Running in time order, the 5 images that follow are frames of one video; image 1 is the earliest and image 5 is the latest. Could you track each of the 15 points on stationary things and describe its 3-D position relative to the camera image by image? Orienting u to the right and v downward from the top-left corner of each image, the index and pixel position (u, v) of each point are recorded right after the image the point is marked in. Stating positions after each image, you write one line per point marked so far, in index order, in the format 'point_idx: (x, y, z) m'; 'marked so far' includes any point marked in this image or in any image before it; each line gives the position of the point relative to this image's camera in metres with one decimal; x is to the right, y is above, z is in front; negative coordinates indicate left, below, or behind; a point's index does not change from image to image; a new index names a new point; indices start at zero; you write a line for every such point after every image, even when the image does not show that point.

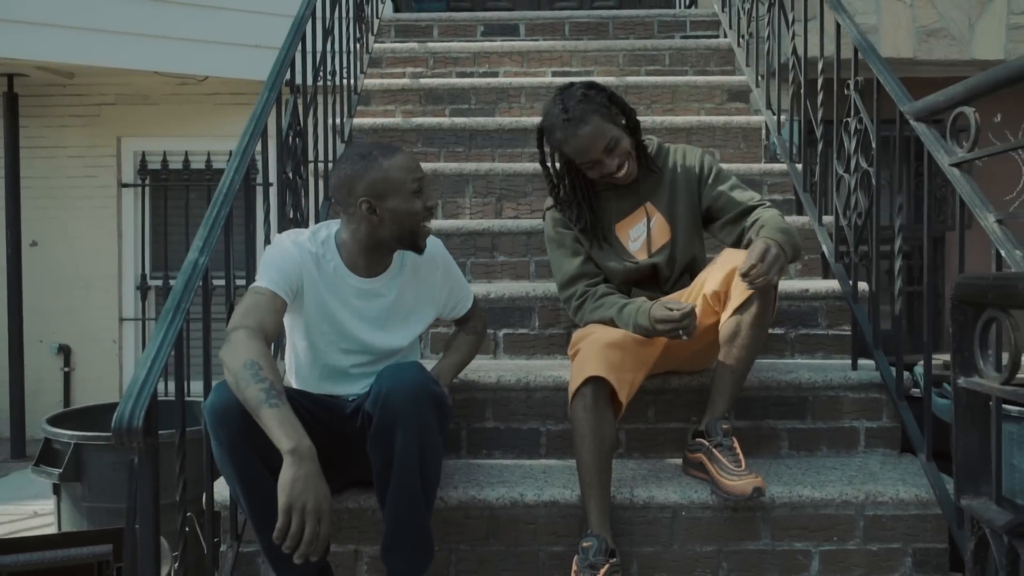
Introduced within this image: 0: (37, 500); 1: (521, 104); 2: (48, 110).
0: (-2.4, -1.1, +4.2) m
1: (0.0, +0.8, +3.8) m
2: (-3.2, +1.2, +5.7) m
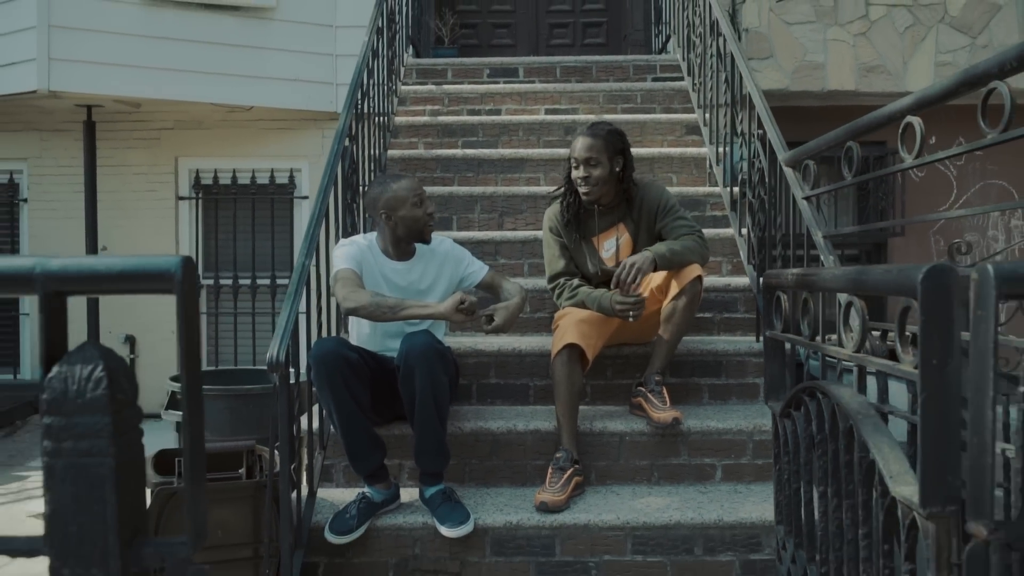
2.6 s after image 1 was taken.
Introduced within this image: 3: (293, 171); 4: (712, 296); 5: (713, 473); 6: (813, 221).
0: (-2.4, -1.1, +5.2) m
1: (0.0, +0.9, +4.8) m
2: (-3.2, +1.2, +6.7) m
3: (-1.8, +0.9, +6.7) m
4: (+0.8, 0.0, +3.5) m
5: (+0.7, -0.7, +3.0) m
6: (+1.0, +0.2, +2.8) m
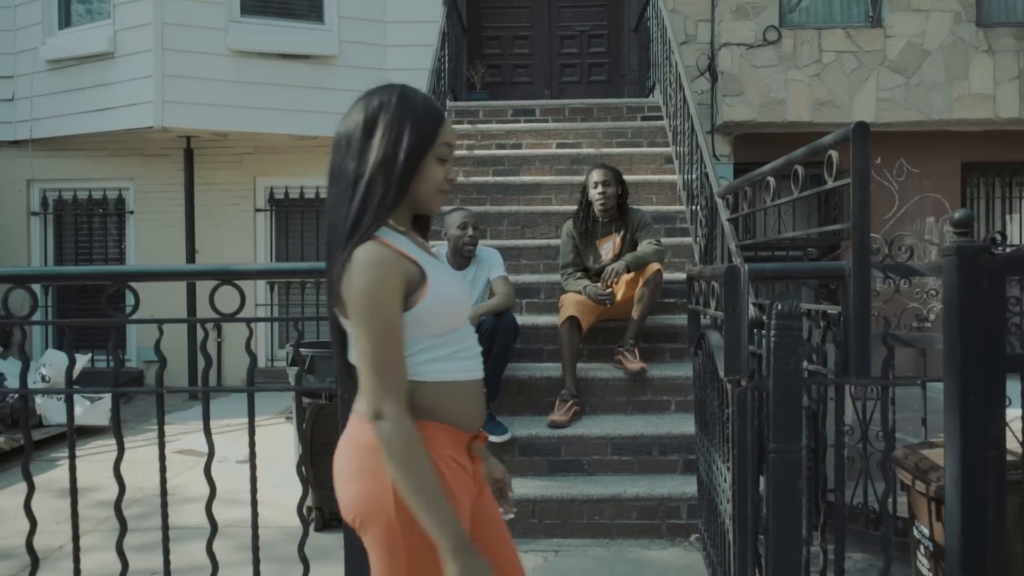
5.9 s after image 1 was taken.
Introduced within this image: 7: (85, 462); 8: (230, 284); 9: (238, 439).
0: (-2.3, -1.0, +6.6) m
1: (+0.2, +0.9, +6.2) m
2: (-3.0, +1.3, +8.2) m
3: (-1.6, +1.0, +8.2) m
4: (+1.0, 0.0, +5.0) m
5: (+0.8, -0.6, +4.5) m
6: (+1.1, +0.3, +4.2) m
7: (-2.9, -1.2, +5.6) m
8: (-1.0, 0.0, +2.9) m
9: (-2.0, -1.1, +6.0) m
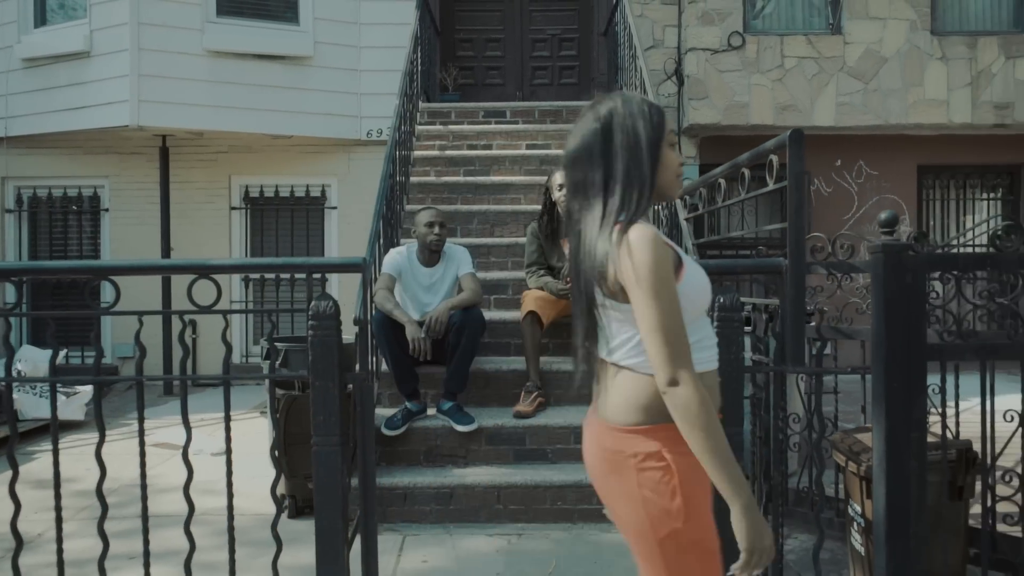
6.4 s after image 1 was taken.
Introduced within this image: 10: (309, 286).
0: (-2.5, -1.0, +6.8) m
1: (0.0, +0.9, +6.4) m
2: (-3.3, +1.3, +8.3) m
3: (-1.9, +1.0, +8.3) m
4: (+0.8, 0.0, +5.2) m
5: (+0.7, -0.6, +4.7) m
6: (+0.9, +0.3, +4.4) m
7: (-3.1, -1.1, +5.7) m
8: (-1.1, 0.0, +3.0) m
9: (-2.2, -1.1, +6.1) m
10: (-0.7, 0.0, +2.9) m
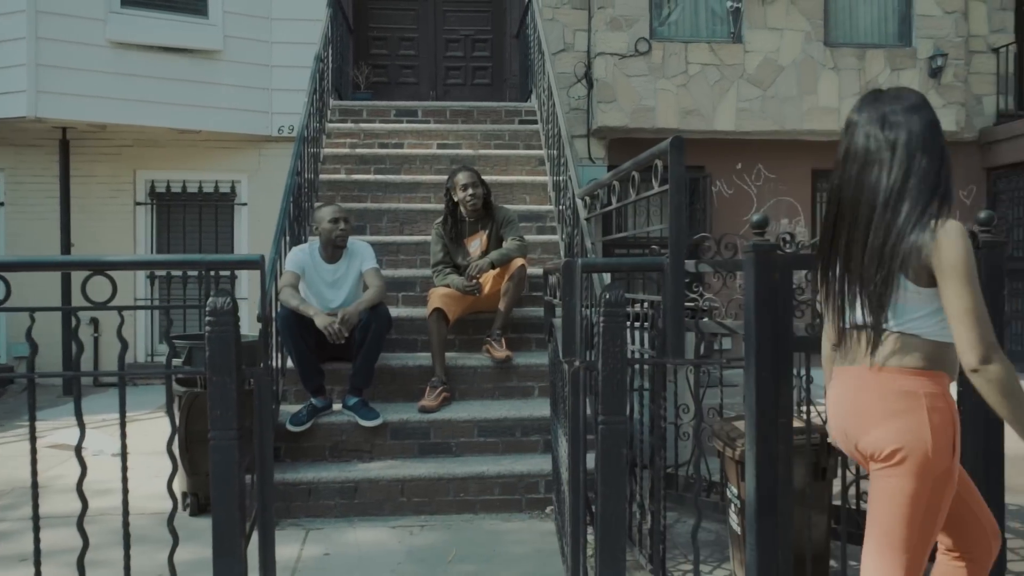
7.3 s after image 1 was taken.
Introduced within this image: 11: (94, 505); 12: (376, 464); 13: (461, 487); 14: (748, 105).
0: (-3.2, -1.0, +6.6) m
1: (-0.7, +0.9, +6.5) m
2: (-4.1, +1.3, +8.0) m
3: (-2.7, +1.0, +8.2) m
4: (+0.2, 0.0, +5.3) m
5: (+0.1, -0.6, +4.8) m
6: (+0.4, +0.3, +4.6) m
7: (-3.7, -1.1, +5.5) m
8: (-1.5, +0.1, +3.0) m
9: (-2.8, -1.0, +6.0) m
10: (-1.1, 0.0, +2.9) m
11: (-2.2, -1.2, +4.5) m
12: (-0.7, -0.9, +4.3) m
13: (-0.3, -1.0, +4.2) m
14: (+2.3, +1.8, +8.2) m
